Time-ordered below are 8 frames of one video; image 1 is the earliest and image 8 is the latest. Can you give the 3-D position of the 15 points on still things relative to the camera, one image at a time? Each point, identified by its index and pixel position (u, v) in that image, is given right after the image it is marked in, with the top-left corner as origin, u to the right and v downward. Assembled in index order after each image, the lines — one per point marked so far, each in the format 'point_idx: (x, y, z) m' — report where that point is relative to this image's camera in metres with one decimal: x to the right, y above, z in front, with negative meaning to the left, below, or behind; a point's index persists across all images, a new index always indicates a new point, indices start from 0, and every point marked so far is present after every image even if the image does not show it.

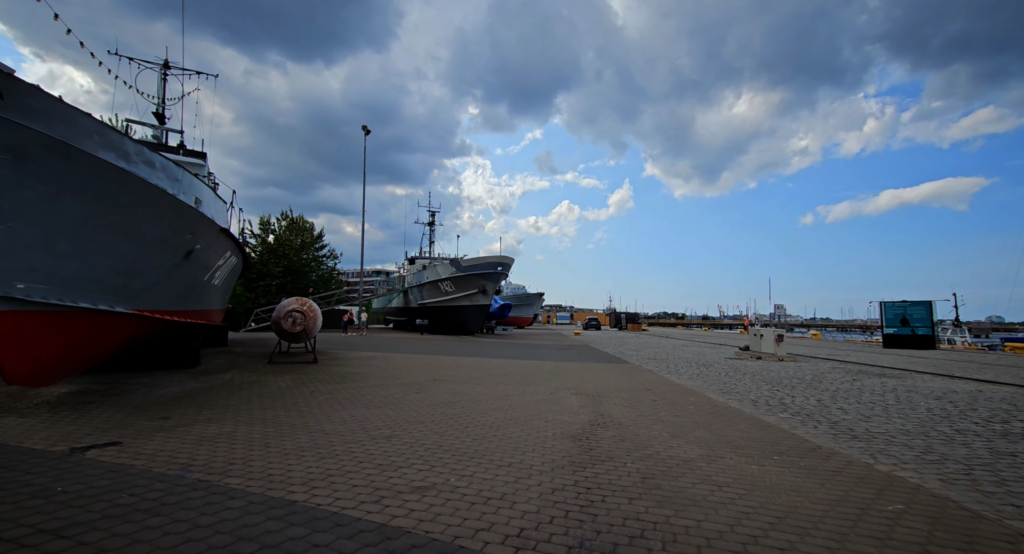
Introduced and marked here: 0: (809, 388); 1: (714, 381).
0: (+5.9, -2.2, +9.0) m
1: (+4.5, -2.4, +10.1) m
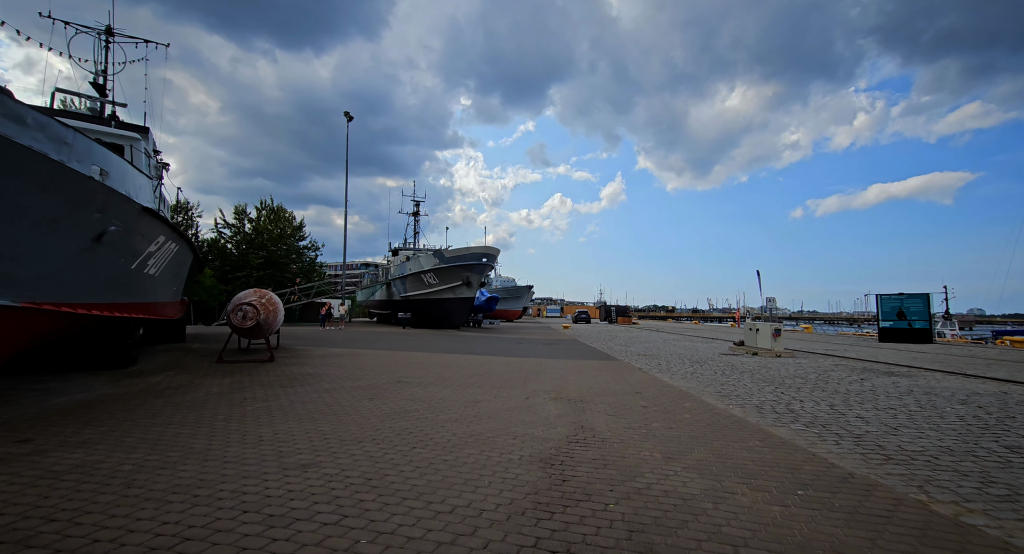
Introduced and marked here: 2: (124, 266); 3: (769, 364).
0: (+5.5, -2.0, +8.1) m
1: (+4.1, -2.1, +9.2) m
2: (-6.6, +0.2, +7.6) m
3: (+7.0, -2.4, +12.2) m
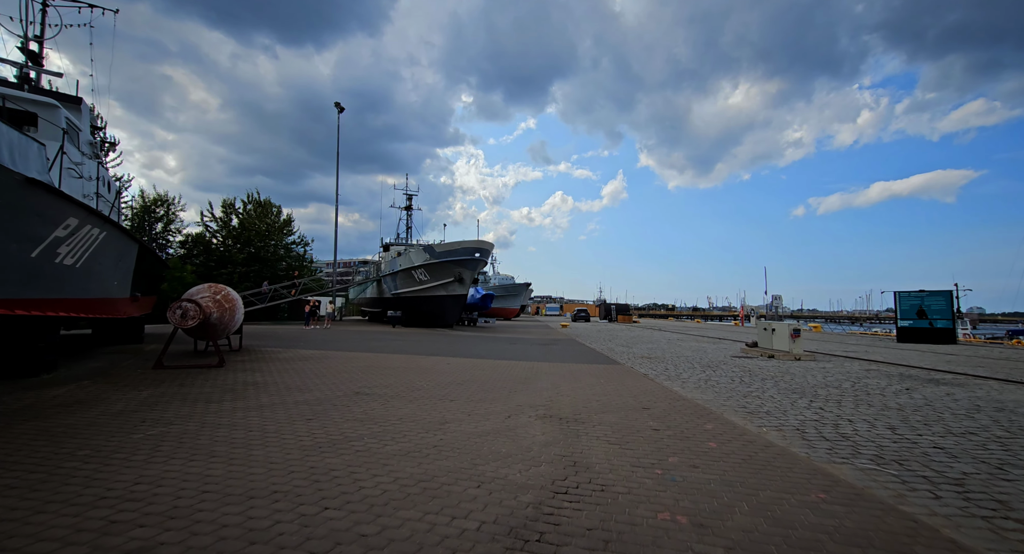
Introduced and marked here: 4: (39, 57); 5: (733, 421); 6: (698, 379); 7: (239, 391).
0: (+5.2, -1.9, +6.7) m
1: (+3.8, -2.0, +7.8) m
2: (-6.9, +0.3, +6.2) m
3: (+6.7, -2.2, +10.8) m
4: (-11.0, +5.1, +10.4) m
5: (+2.8, -1.8, +5.6) m
6: (+3.9, -2.2, +9.4) m
7: (-4.1, -1.7, +6.7) m
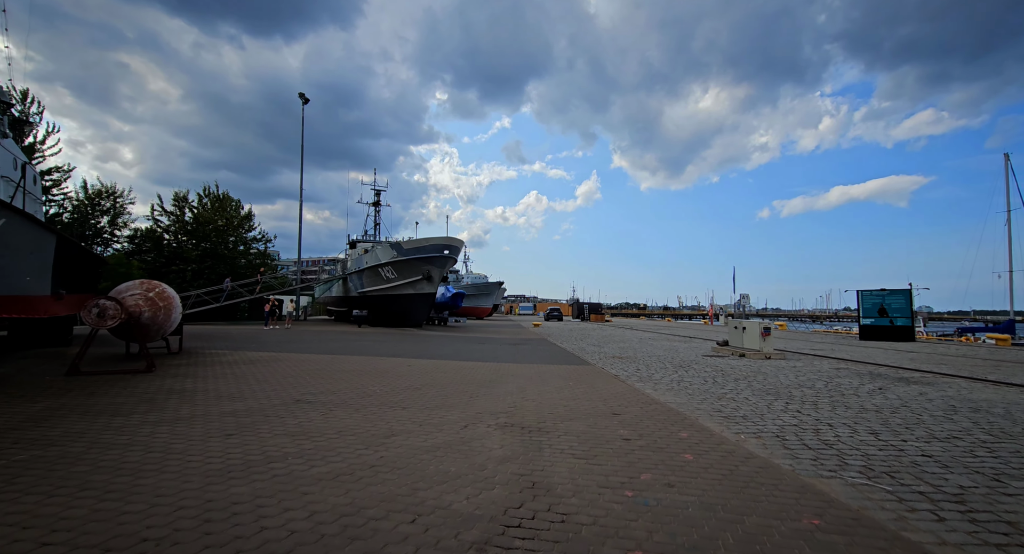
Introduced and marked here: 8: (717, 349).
0: (+4.6, -1.8, +6.4) m
1: (+3.2, -1.9, +7.4) m
2: (-7.4, +0.4, +5.2) m
3: (+5.9, -2.2, +10.5) m
4: (-11.7, +5.2, +9.1) m
5: (+2.3, -1.7, +5.2) m
6: (+3.2, -2.1, +9.0) m
7: (-4.6, -1.6, +5.9) m
8: (+6.8, -2.4, +14.9) m
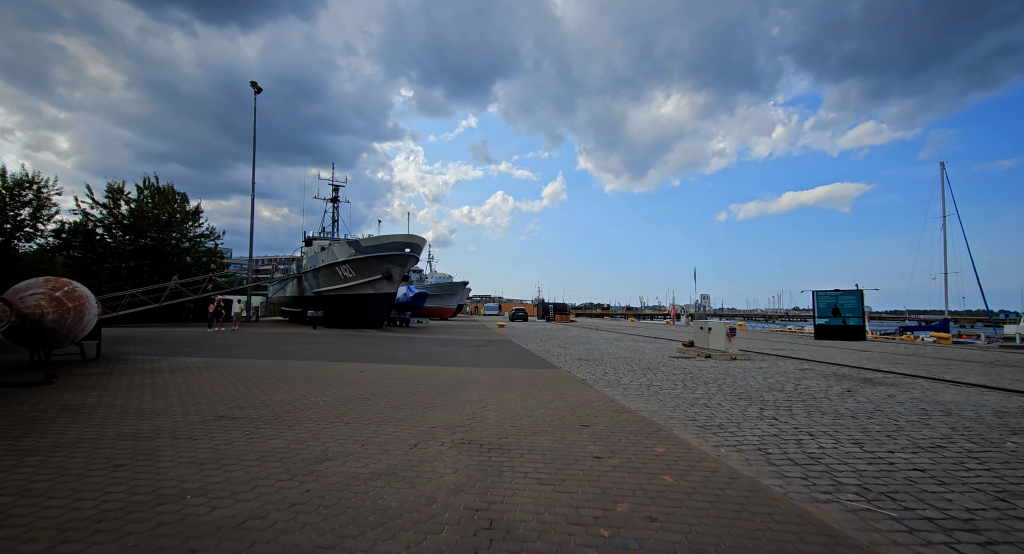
0: (+4.1, -1.8, +6.1) m
1: (+2.5, -1.9, +7.0) m
2: (-7.8, +0.5, +4.0) m
3: (+5.0, -2.2, +10.3) m
4: (-12.4, +5.3, +7.6) m
5: (+1.8, -1.7, +4.7) m
6: (+2.5, -2.1, +8.7) m
7: (-5.1, -1.6, +4.9) m
8: (+5.6, -2.4, +14.8) m
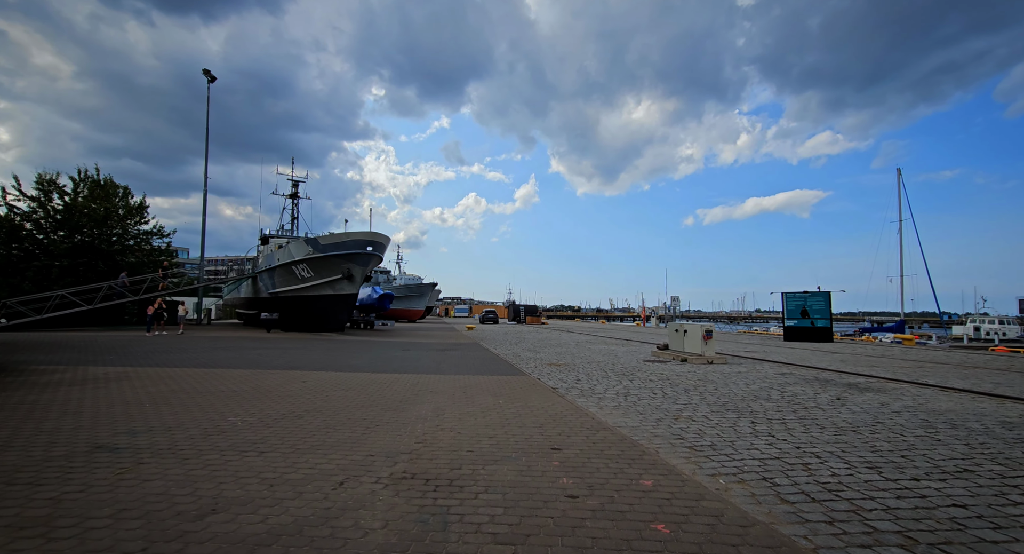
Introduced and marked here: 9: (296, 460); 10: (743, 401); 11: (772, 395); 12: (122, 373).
0: (+3.6, -1.8, +5.4) m
1: (+2.0, -1.9, +6.3) m
2: (-8.1, +0.6, +2.6) m
3: (+4.3, -2.2, +9.7) m
4: (-12.9, +5.4, +5.9) m
5: (+1.4, -1.7, +3.9) m
6: (+1.8, -2.0, +7.9) m
7: (-5.5, -1.5, +3.6) m
8: (+4.6, -2.4, +14.2) m
9: (-2.0, -1.7, +4.1) m
10: (+3.7, -2.0, +7.0) m
11: (+4.4, -2.0, +7.6) m
12: (-7.7, -1.9, +8.9) m
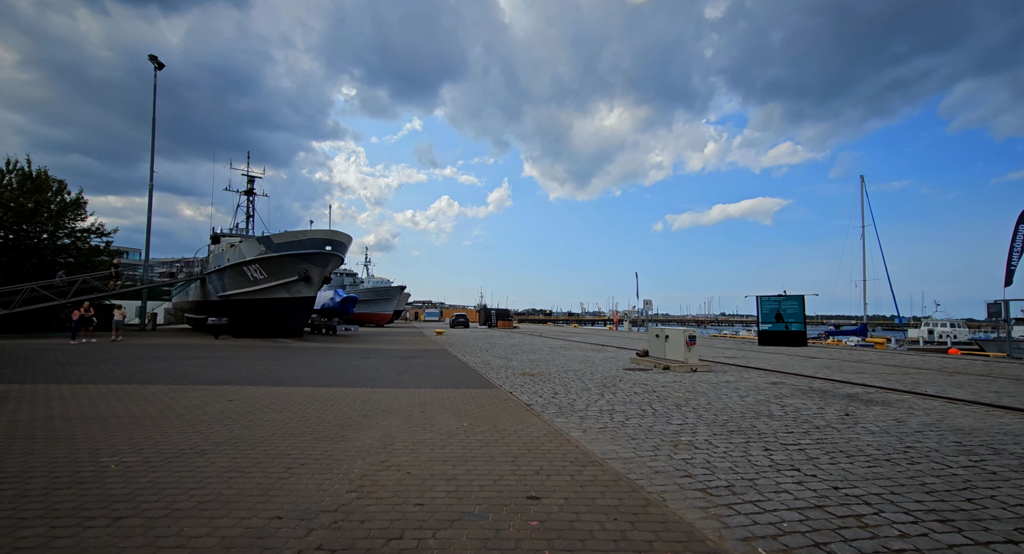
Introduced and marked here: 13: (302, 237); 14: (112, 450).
0: (+3.3, -1.8, +4.5) m
1: (+1.6, -1.9, +5.3) m
2: (-8.2, +0.7, +1.0) m
3: (+3.7, -2.2, +8.9) m
4: (-13.2, +5.5, +4.1) m
5: (+1.2, -1.6, +2.9) m
6: (+1.3, -2.0, +6.9) m
7: (-5.7, -1.4, +2.2) m
8: (+3.7, -2.5, +13.3) m
9: (-2.2, -1.6, +2.9) m
10: (+3.2, -1.9, +6.1) m
11: (+3.9, -2.0, +6.7) m
12: (-8.3, -1.9, +7.3) m
13: (-9.2, +1.8, +19.9) m
14: (-4.0, -1.7, +4.5) m
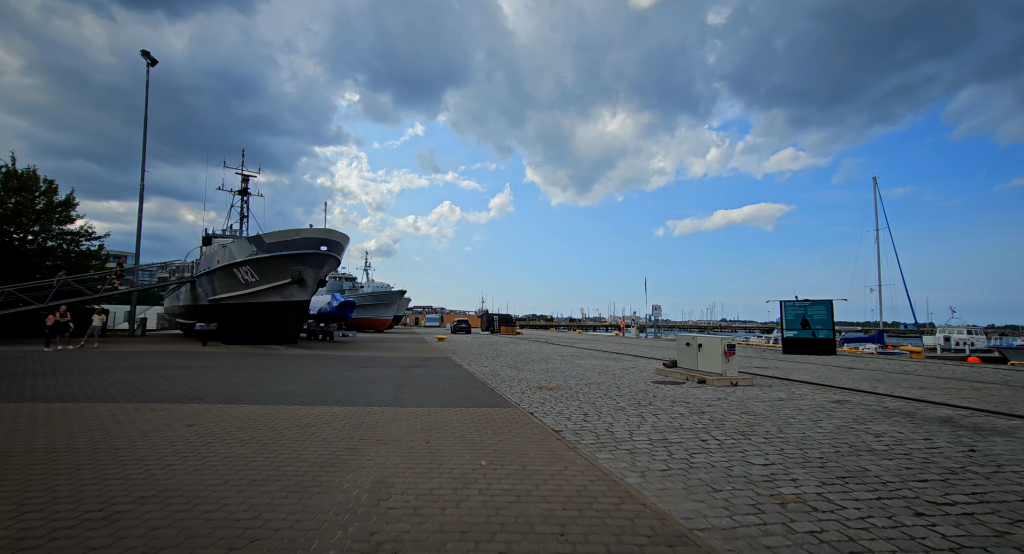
0: (+3.6, -1.7, +3.1) m
1: (+1.9, -1.8, +3.9) m
2: (-7.9, +0.8, -0.3) m
3: (+4.0, -2.2, +7.5) m
4: (-12.9, +5.6, +2.9) m
5: (+1.5, -1.5, +1.5) m
6: (+1.7, -2.0, +5.5) m
7: (-5.4, -1.3, +0.8) m
8: (+4.1, -2.5, +11.9) m
9: (-1.9, -1.5, +1.5) m
10: (+3.5, -1.9, +4.7) m
11: (+4.3, -2.0, +5.3) m
12: (-7.9, -1.8, +5.9) m
13: (-8.8, +1.7, +18.6) m
14: (-3.7, -1.6, +3.1) m
